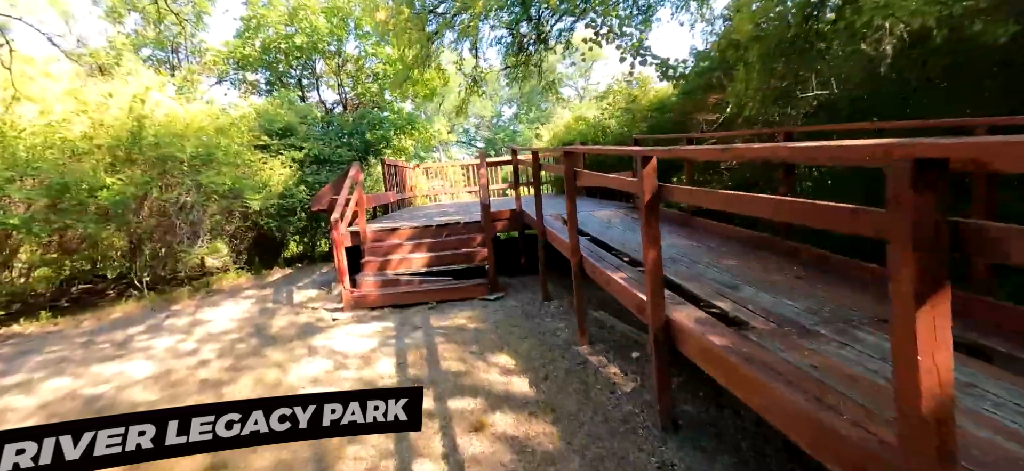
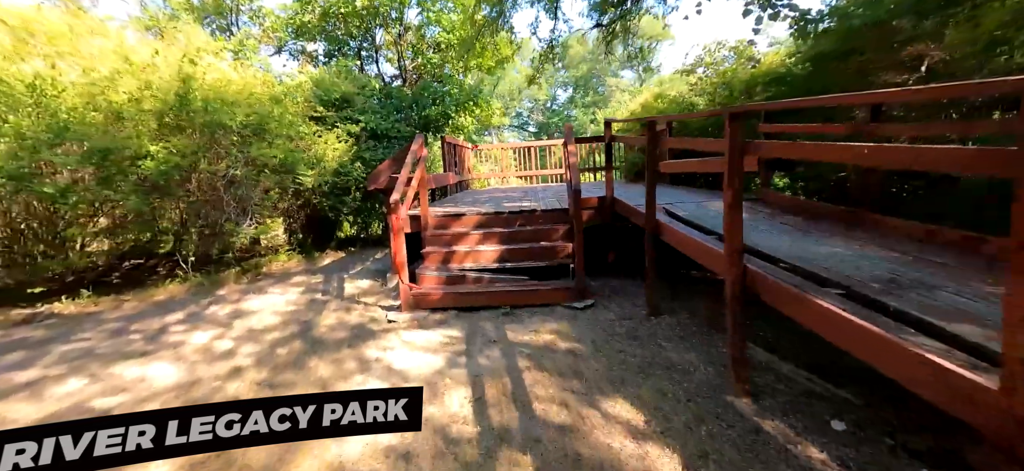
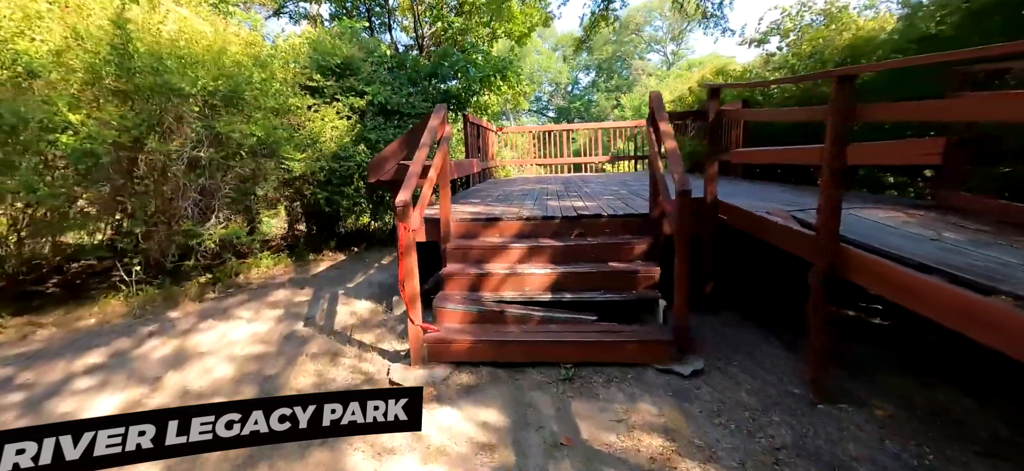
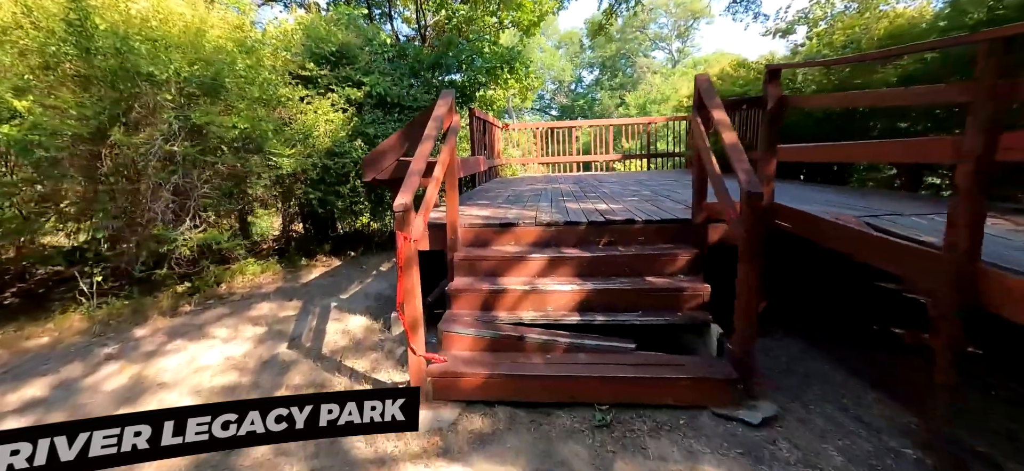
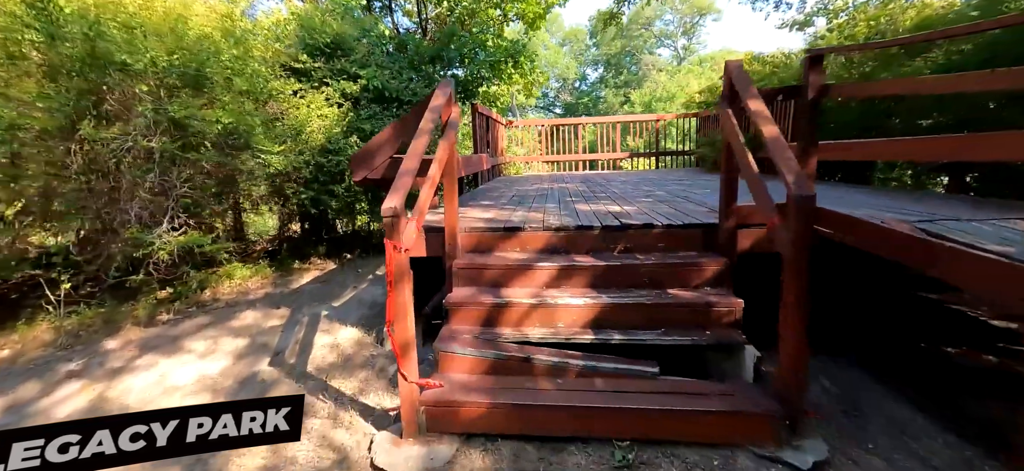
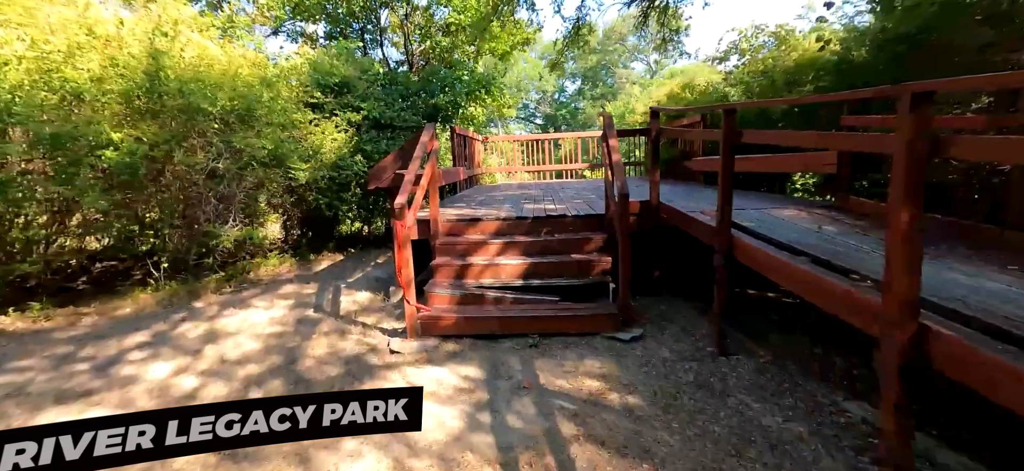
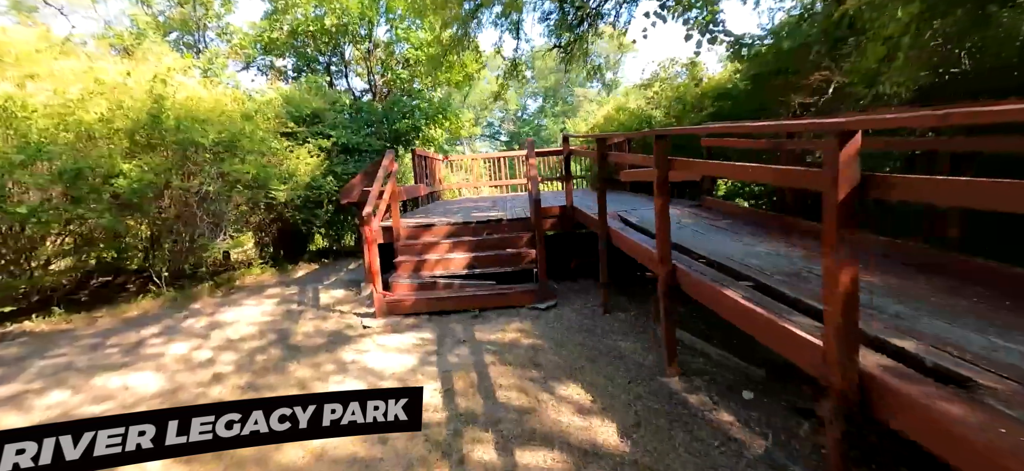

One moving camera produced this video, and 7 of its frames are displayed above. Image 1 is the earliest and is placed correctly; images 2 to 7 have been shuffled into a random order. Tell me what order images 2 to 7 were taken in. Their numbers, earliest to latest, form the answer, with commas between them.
7, 2, 6, 3, 4, 5
